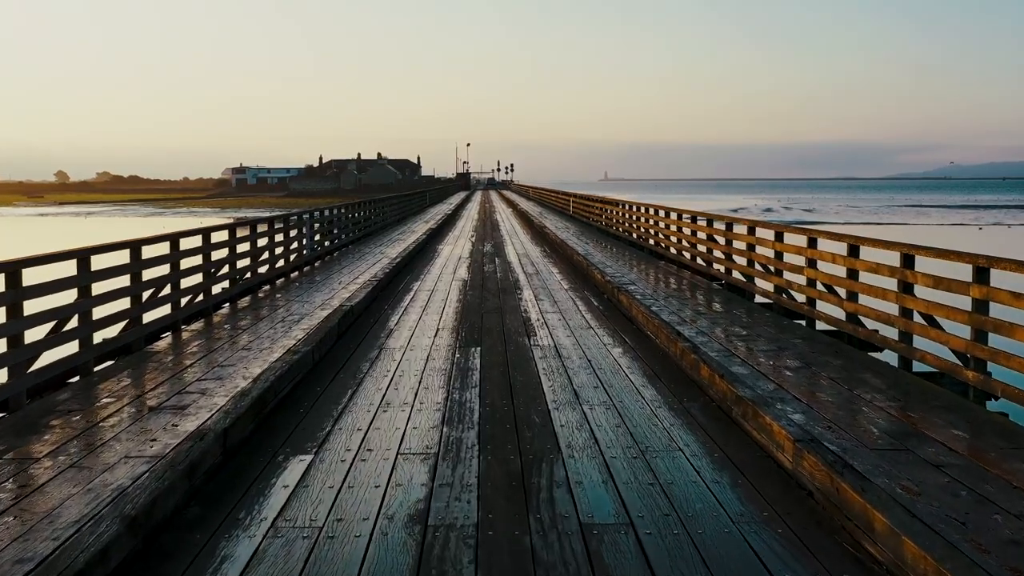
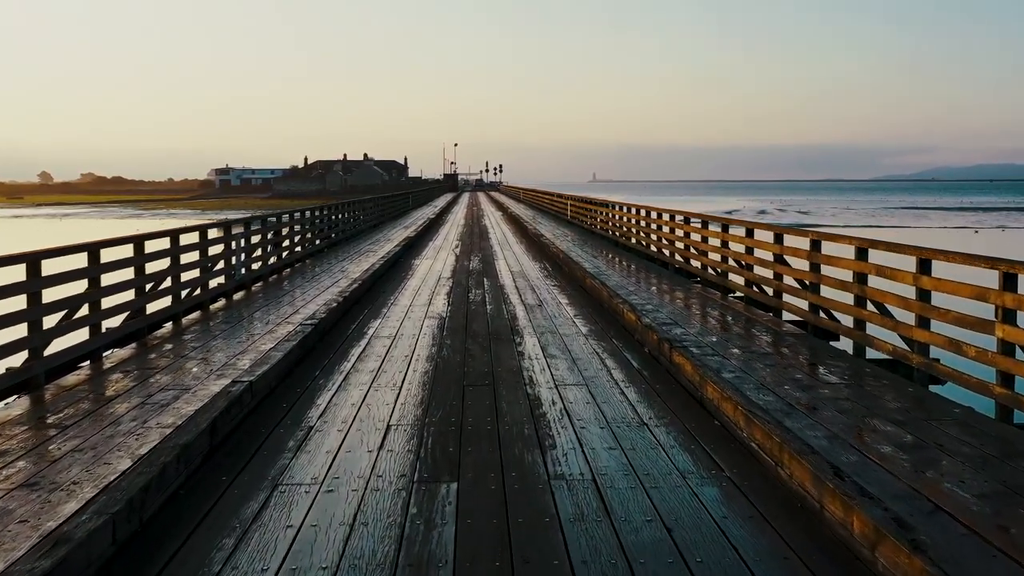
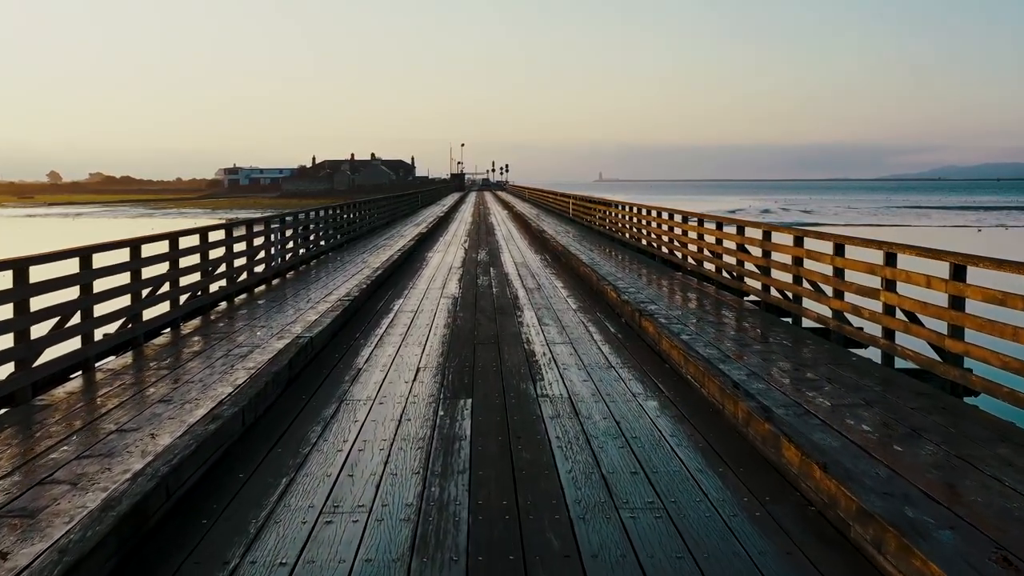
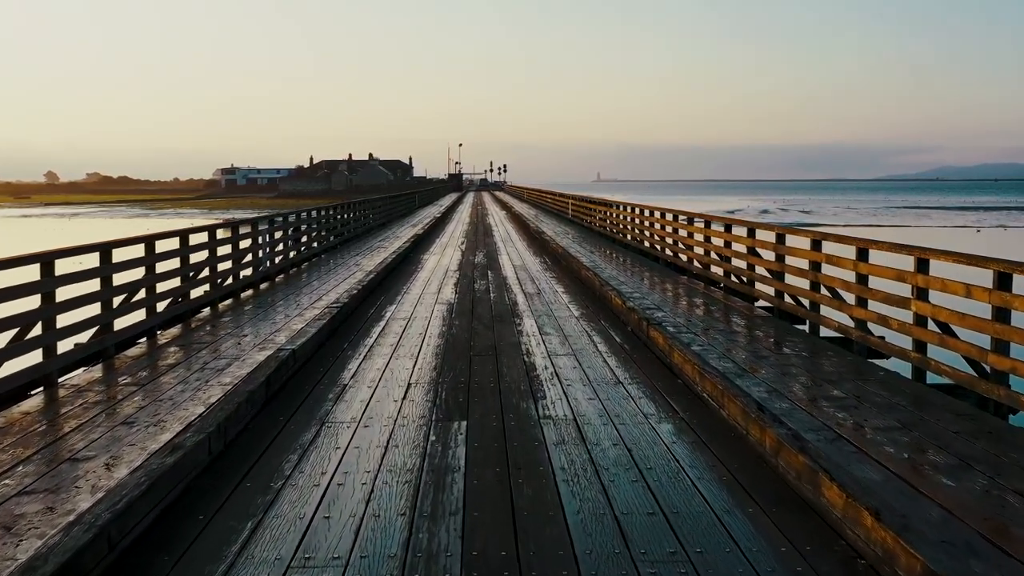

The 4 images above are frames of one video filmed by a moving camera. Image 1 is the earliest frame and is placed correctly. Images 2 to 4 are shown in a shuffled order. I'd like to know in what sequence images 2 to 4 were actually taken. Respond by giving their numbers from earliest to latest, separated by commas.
3, 4, 2
